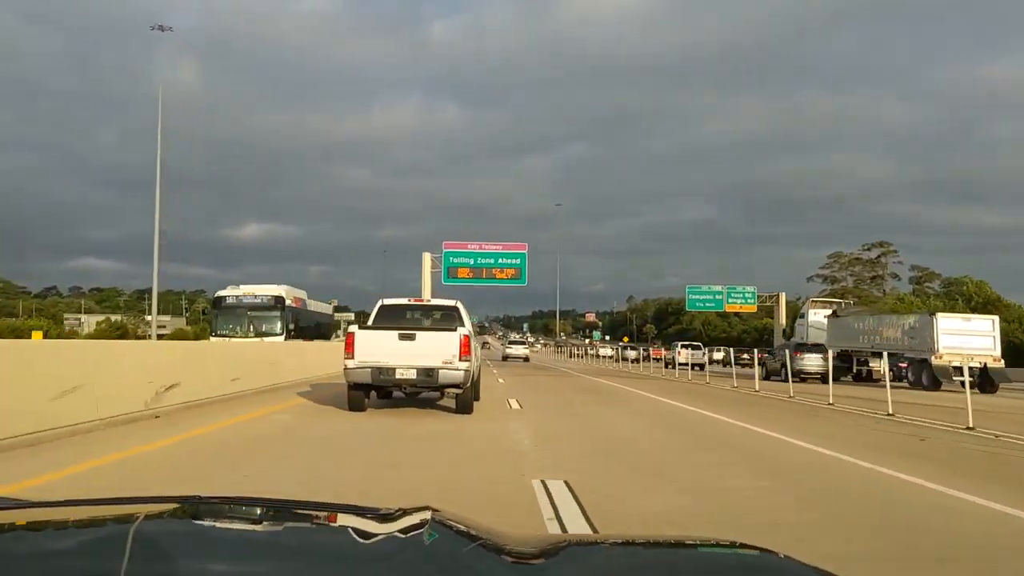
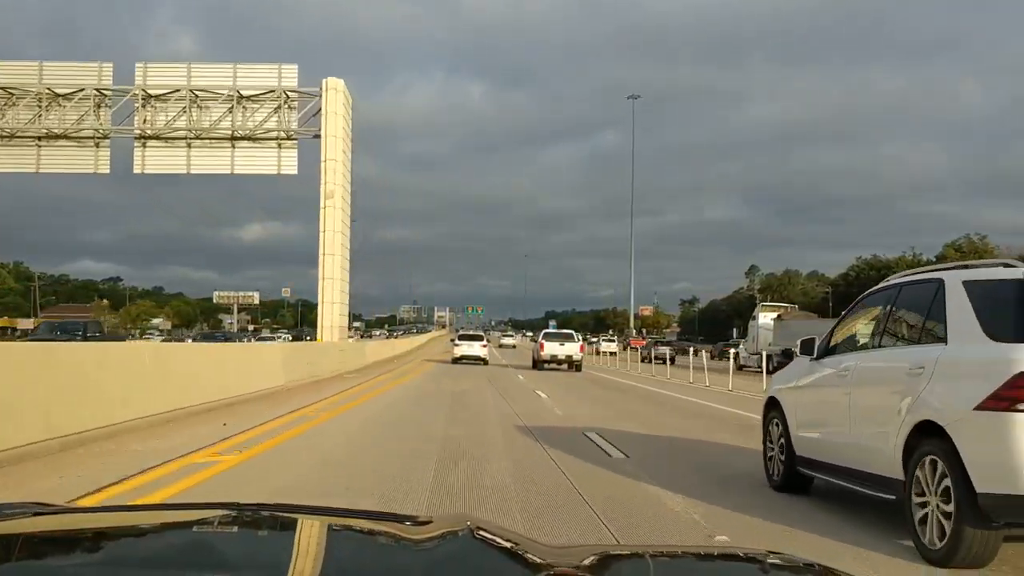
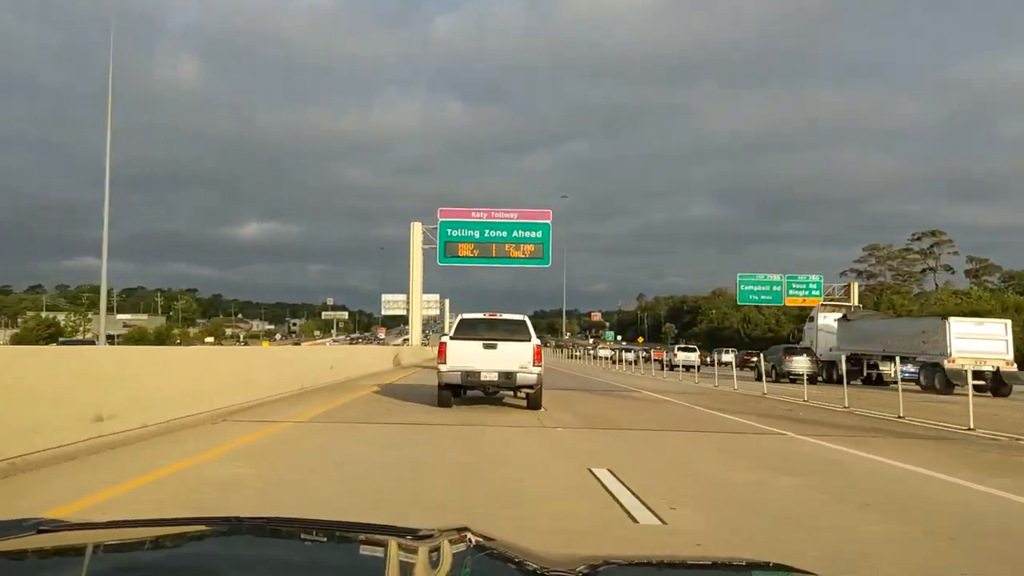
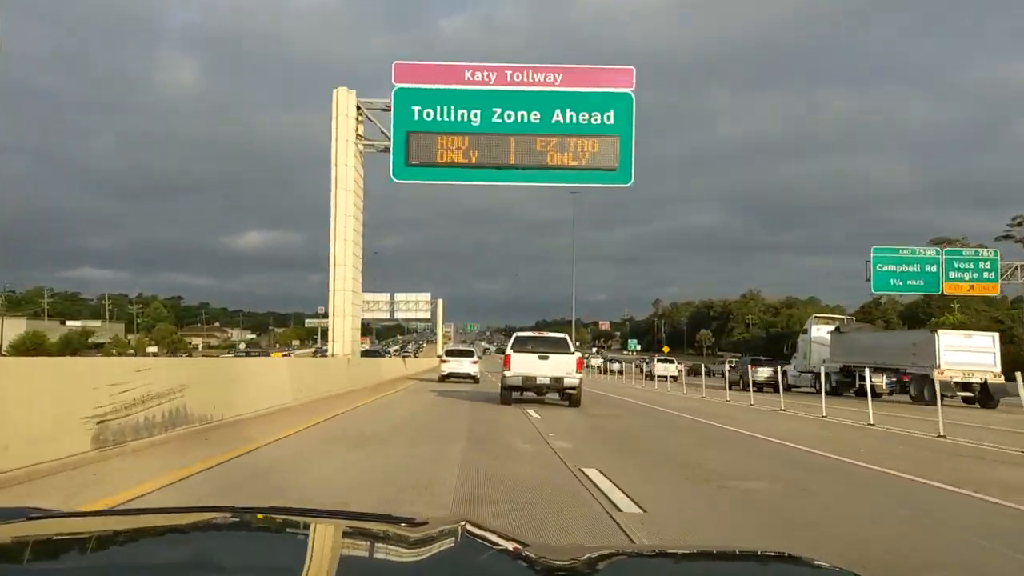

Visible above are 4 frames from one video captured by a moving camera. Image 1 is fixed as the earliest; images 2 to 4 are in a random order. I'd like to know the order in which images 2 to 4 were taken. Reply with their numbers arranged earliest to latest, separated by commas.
3, 4, 2
